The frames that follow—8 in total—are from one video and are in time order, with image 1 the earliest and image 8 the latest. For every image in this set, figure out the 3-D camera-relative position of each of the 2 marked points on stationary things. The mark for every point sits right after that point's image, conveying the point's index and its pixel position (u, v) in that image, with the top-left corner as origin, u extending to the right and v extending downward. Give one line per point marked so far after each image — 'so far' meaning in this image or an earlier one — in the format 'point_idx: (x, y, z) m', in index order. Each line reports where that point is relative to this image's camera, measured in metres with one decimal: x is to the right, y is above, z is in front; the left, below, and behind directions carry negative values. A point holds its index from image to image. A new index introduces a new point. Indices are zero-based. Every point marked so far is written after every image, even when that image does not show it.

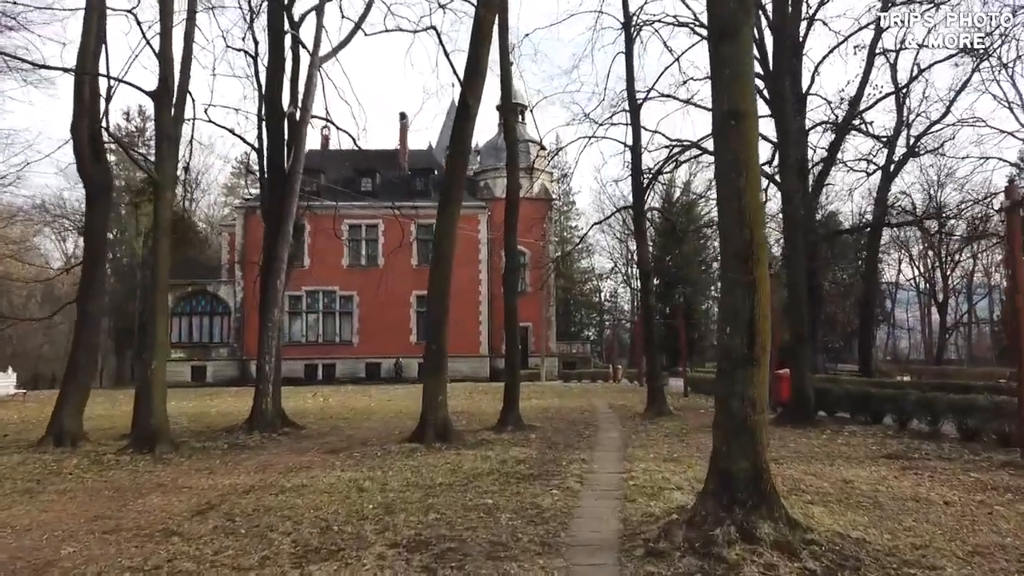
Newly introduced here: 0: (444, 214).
0: (-1.2, +1.2, +13.9) m
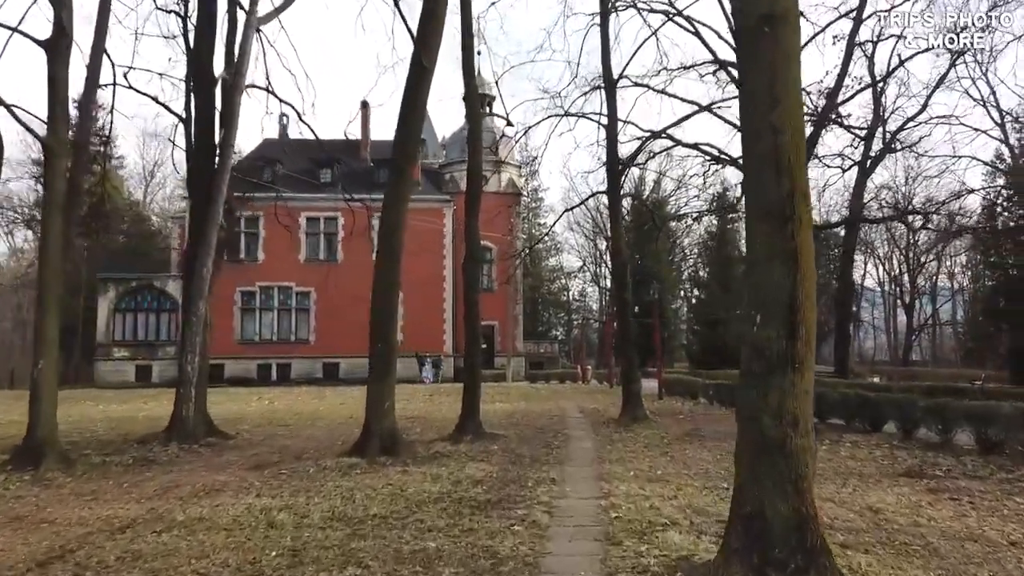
0: (-1.8, +1.4, +12.0) m
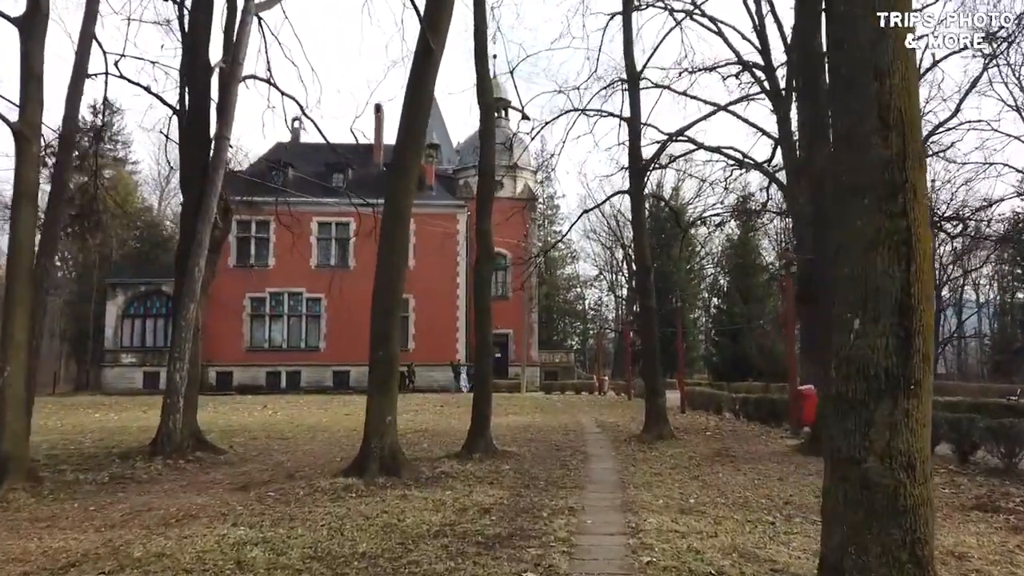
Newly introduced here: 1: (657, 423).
0: (-1.6, +1.4, +11.0) m
1: (+2.8, -2.6, +15.1) m
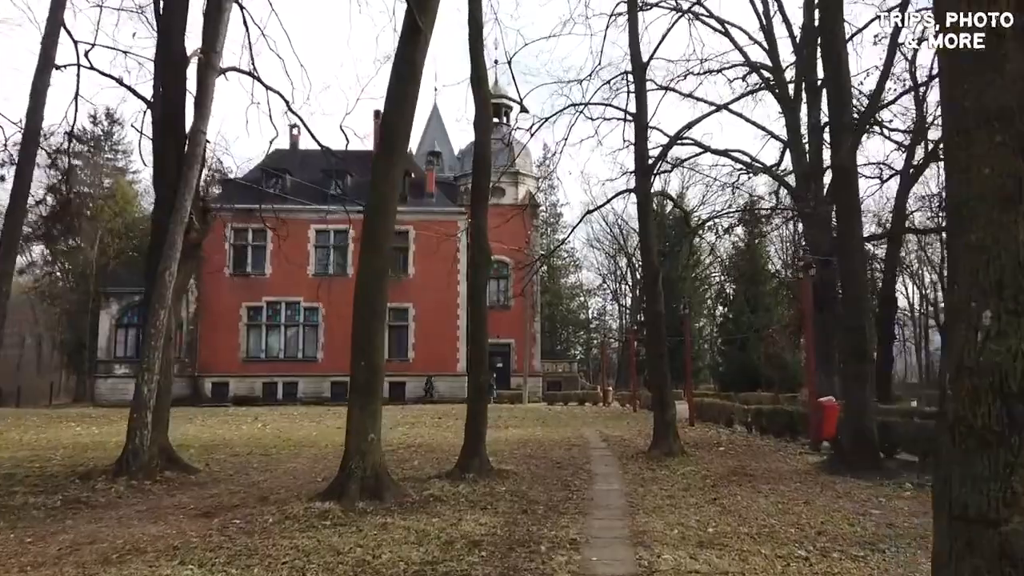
0: (-1.7, +1.3, +10.0) m
1: (+2.8, -2.7, +14.1) m
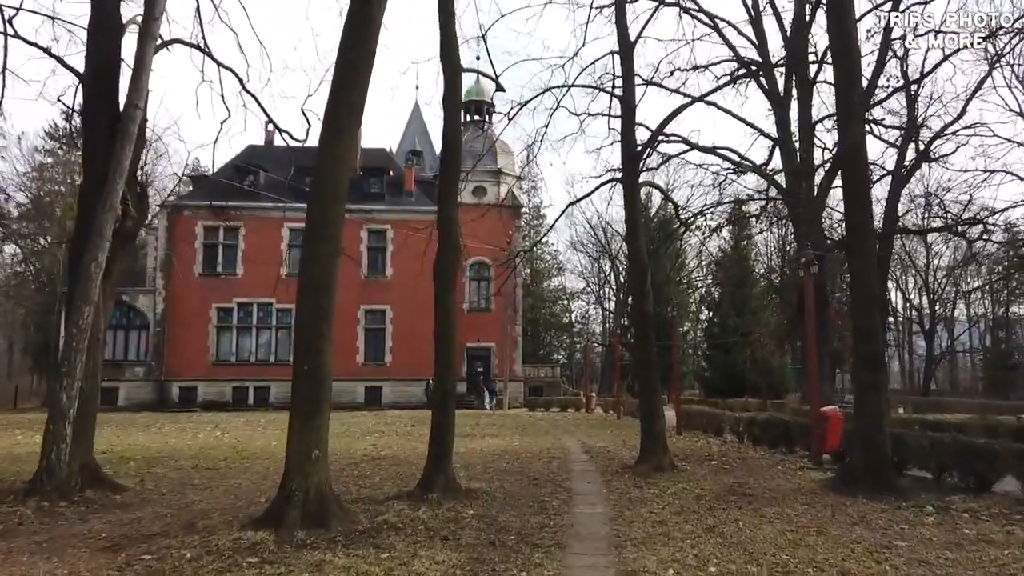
0: (-2.0, +1.4, +8.6) m
1: (+2.3, -2.7, +12.8) m
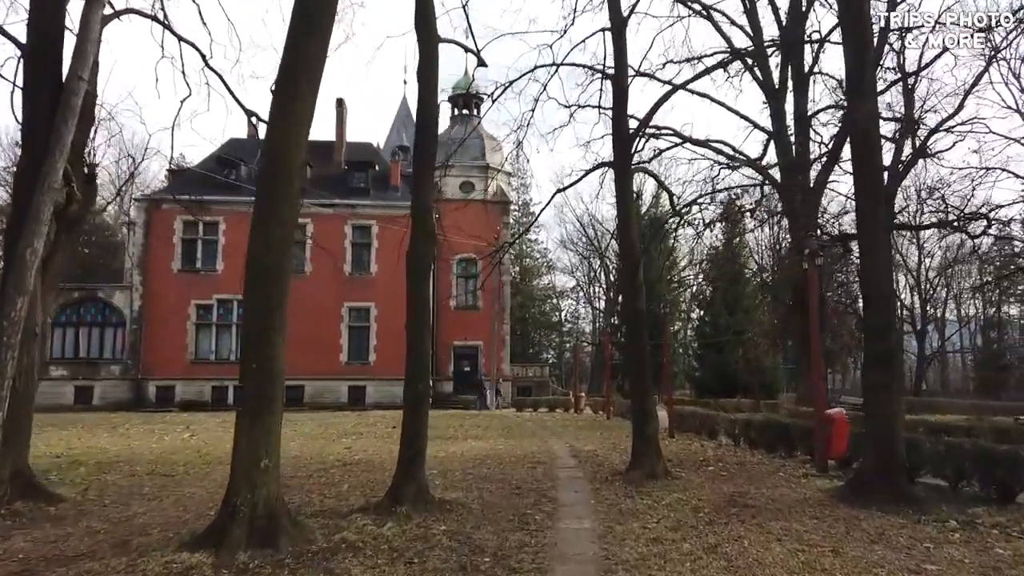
0: (-2.2, +1.5, +7.6) m
1: (+2.0, -2.6, +11.8) m
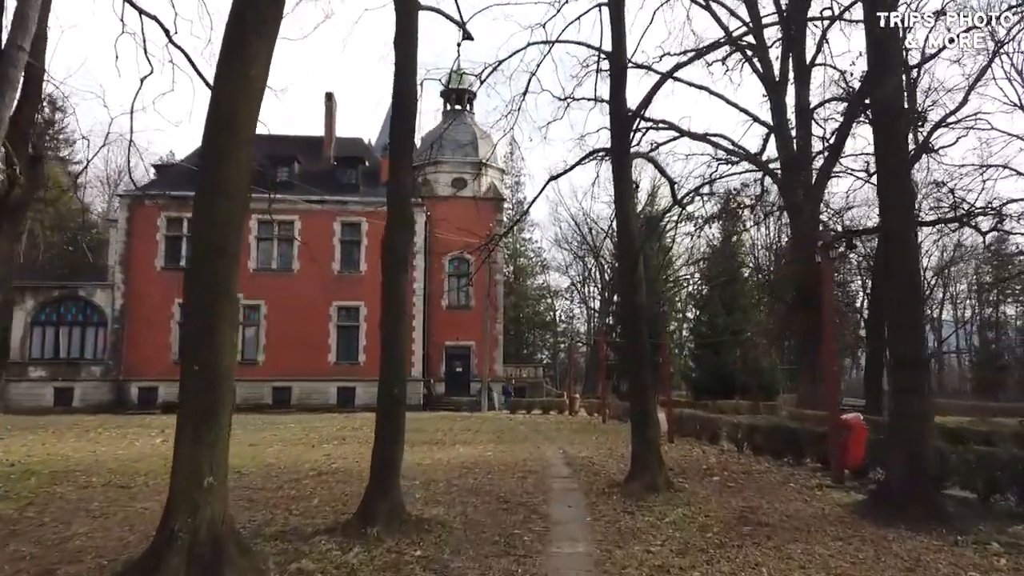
0: (-2.4, +1.6, +6.6) m
1: (+1.9, -2.5, +10.9) m
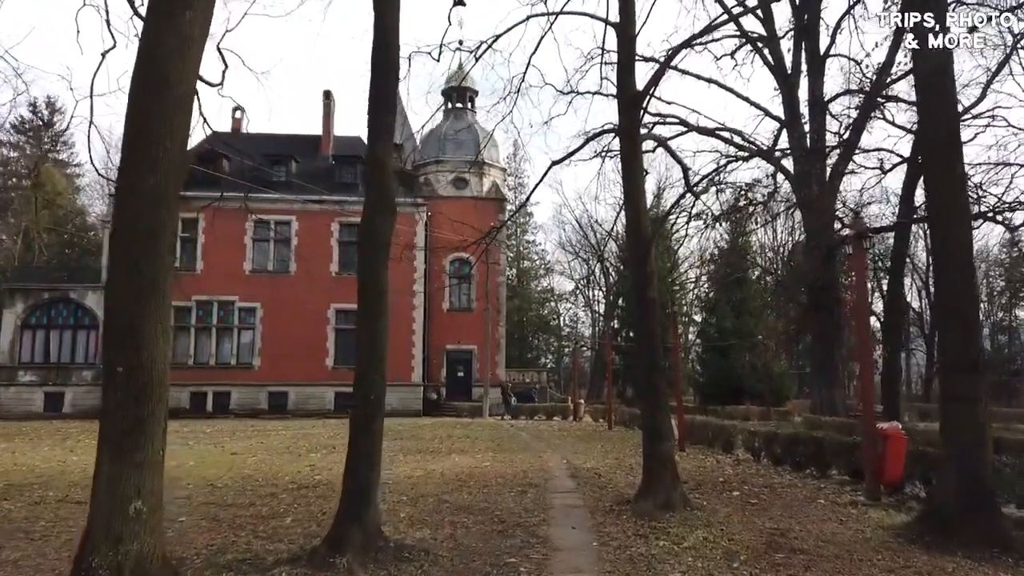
0: (-2.4, +1.7, +5.5) m
1: (+1.8, -2.4, +9.7) m
